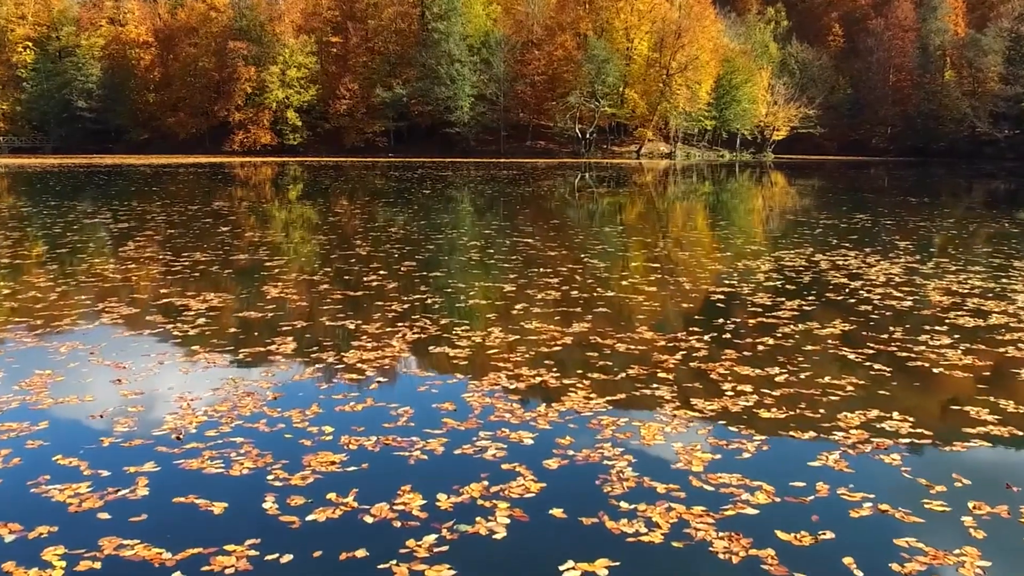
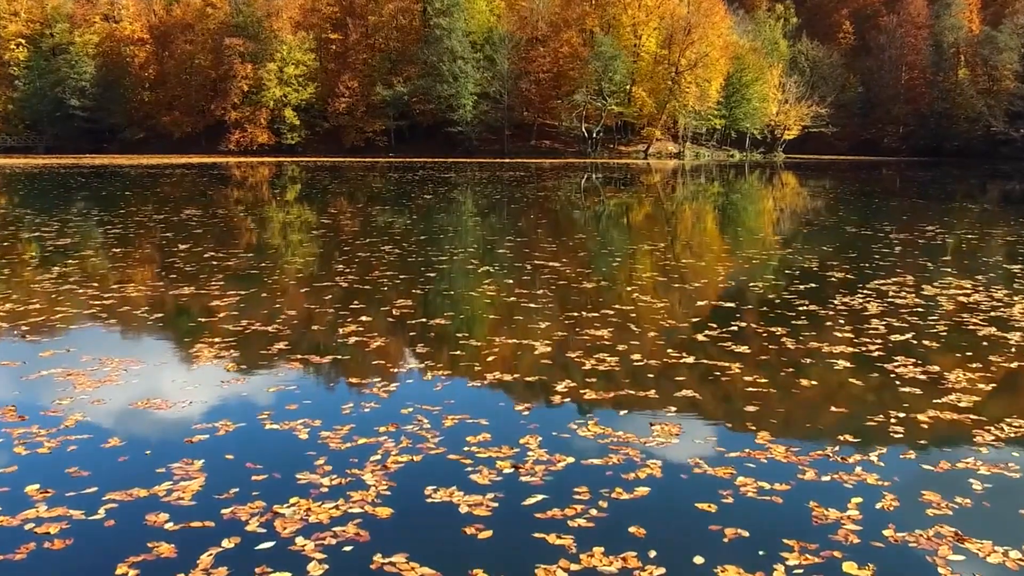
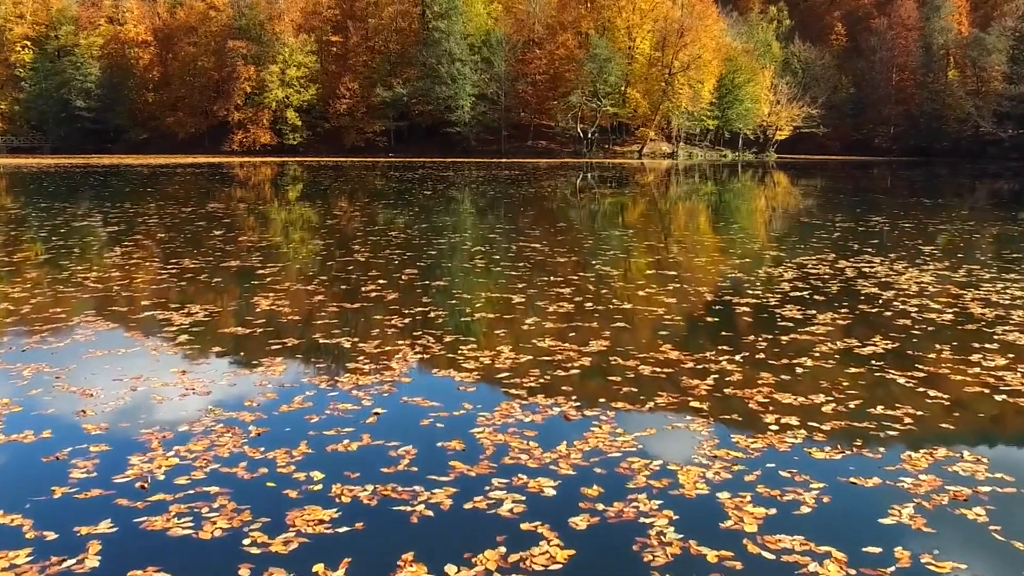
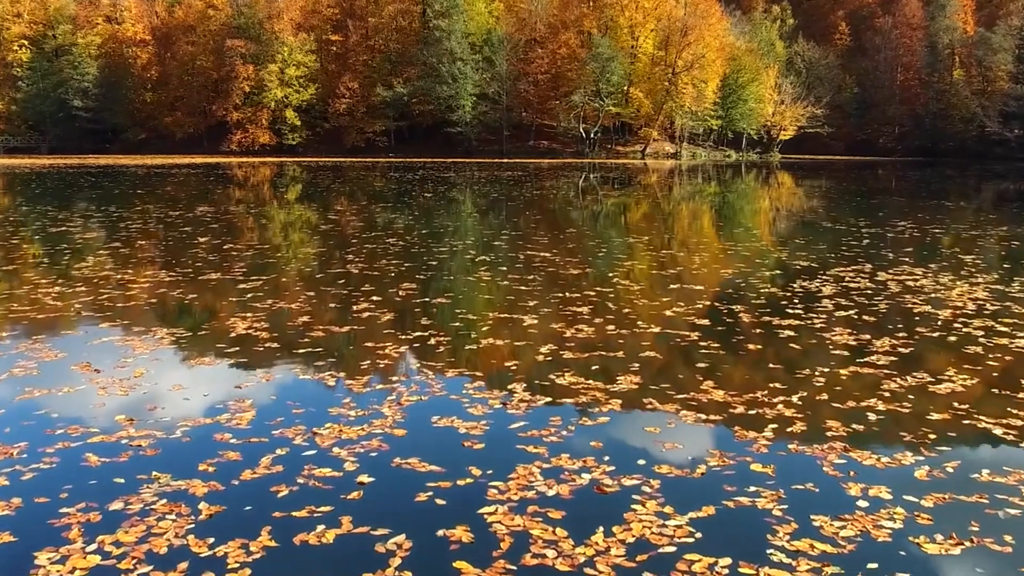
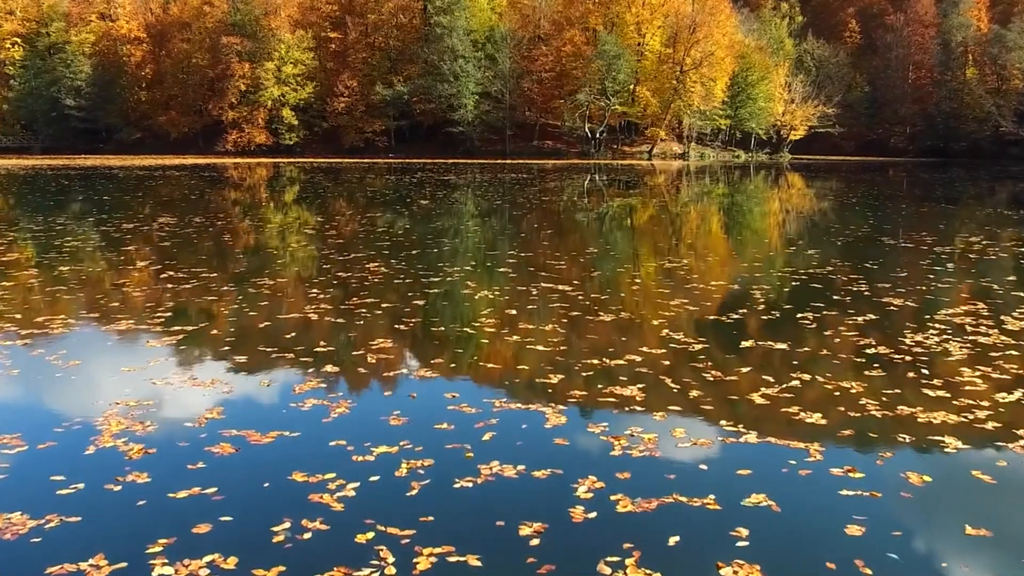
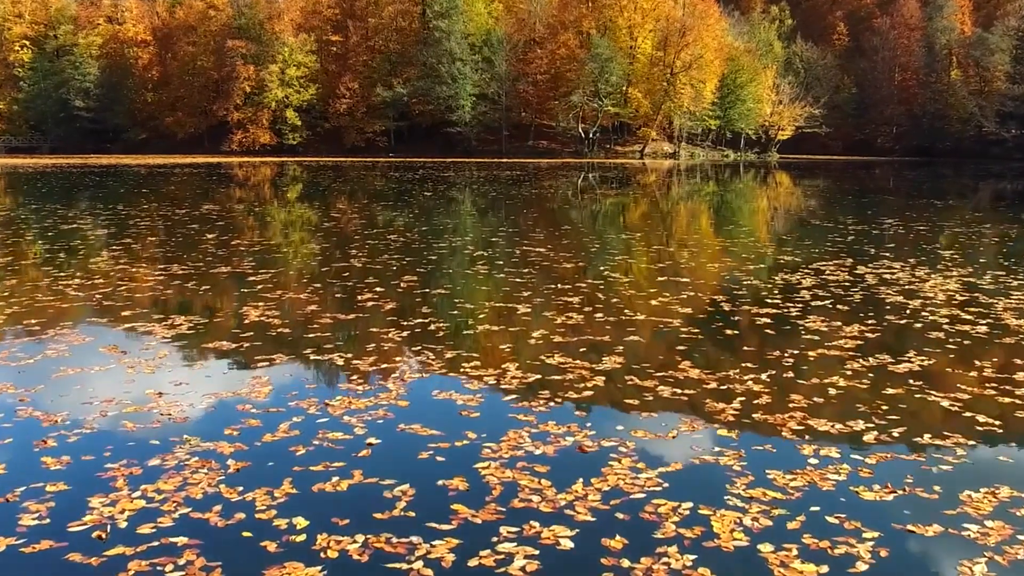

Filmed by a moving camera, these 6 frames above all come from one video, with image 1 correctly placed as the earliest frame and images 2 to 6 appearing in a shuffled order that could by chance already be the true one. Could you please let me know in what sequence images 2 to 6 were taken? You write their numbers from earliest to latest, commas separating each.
3, 6, 4, 2, 5
